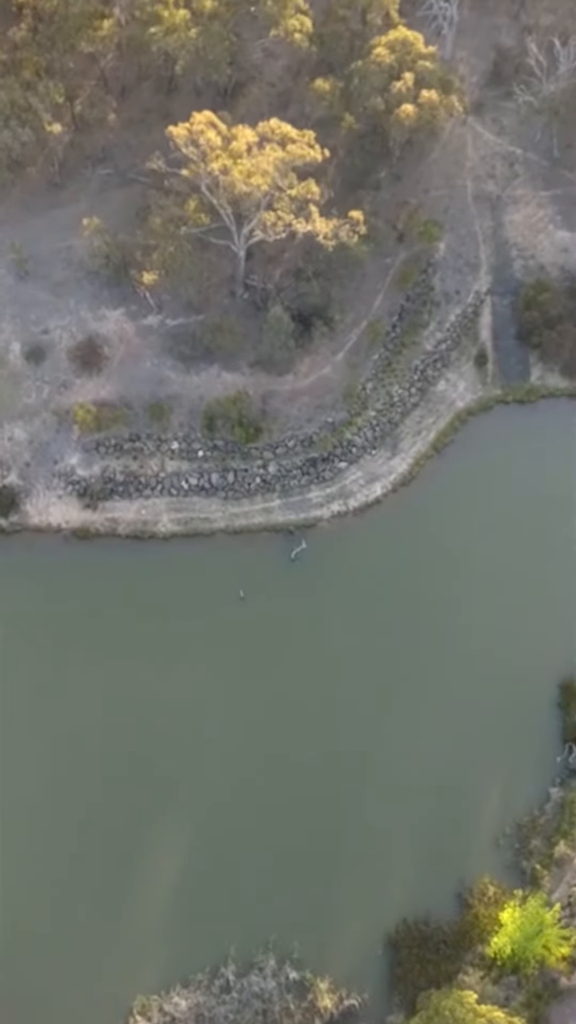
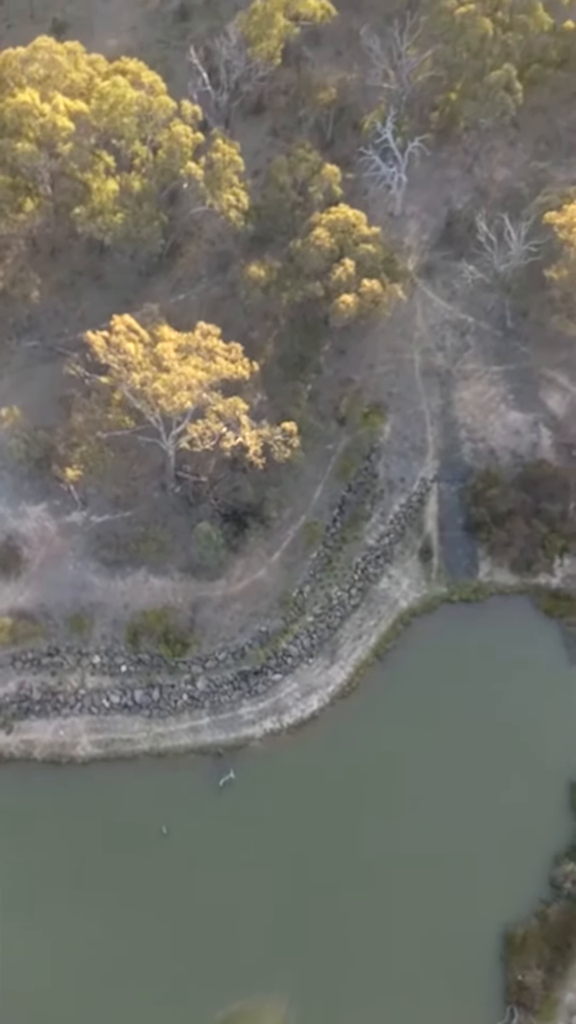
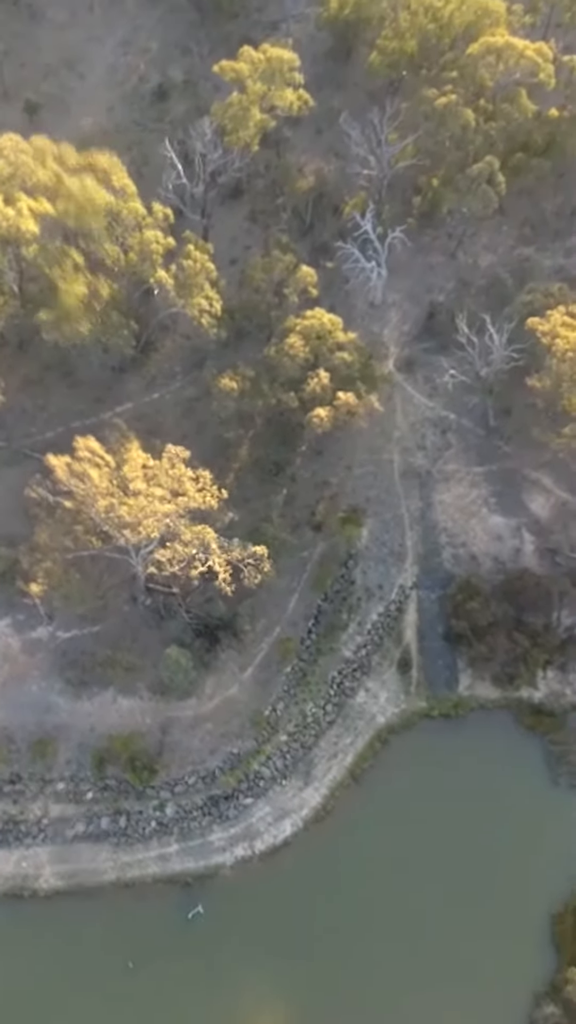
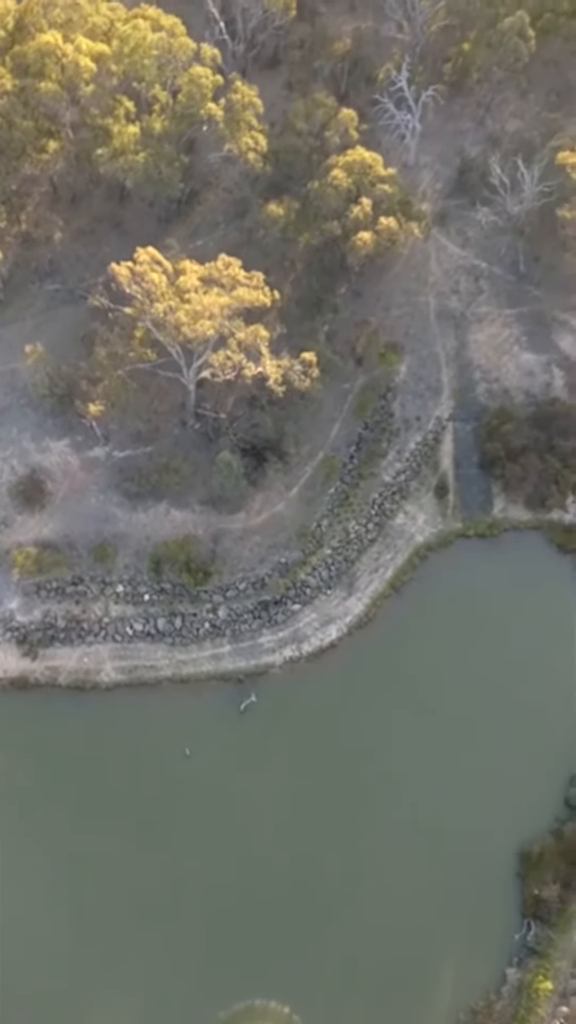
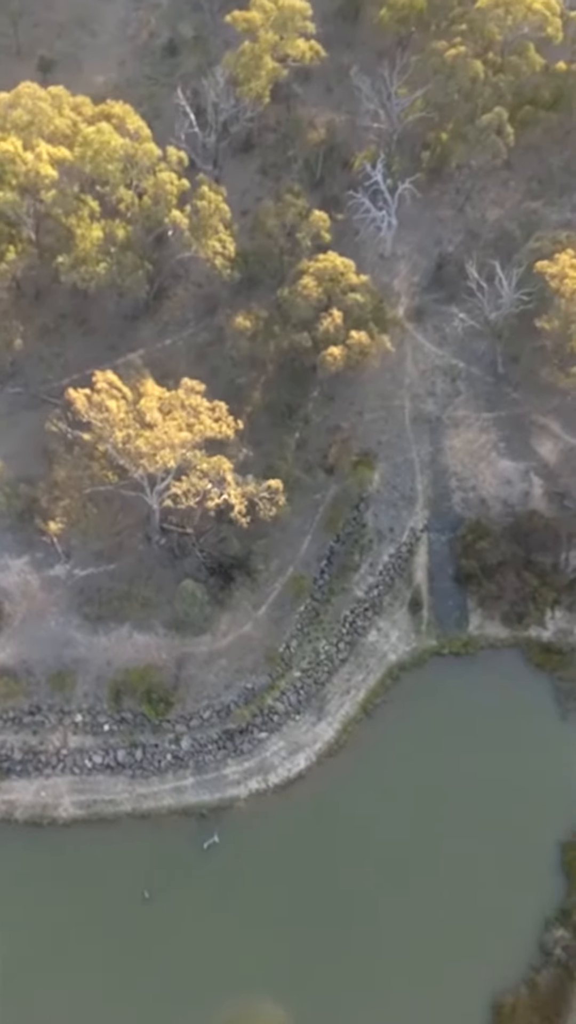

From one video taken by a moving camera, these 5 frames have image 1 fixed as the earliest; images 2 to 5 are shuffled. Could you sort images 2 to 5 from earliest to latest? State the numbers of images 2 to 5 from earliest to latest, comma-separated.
4, 2, 5, 3
